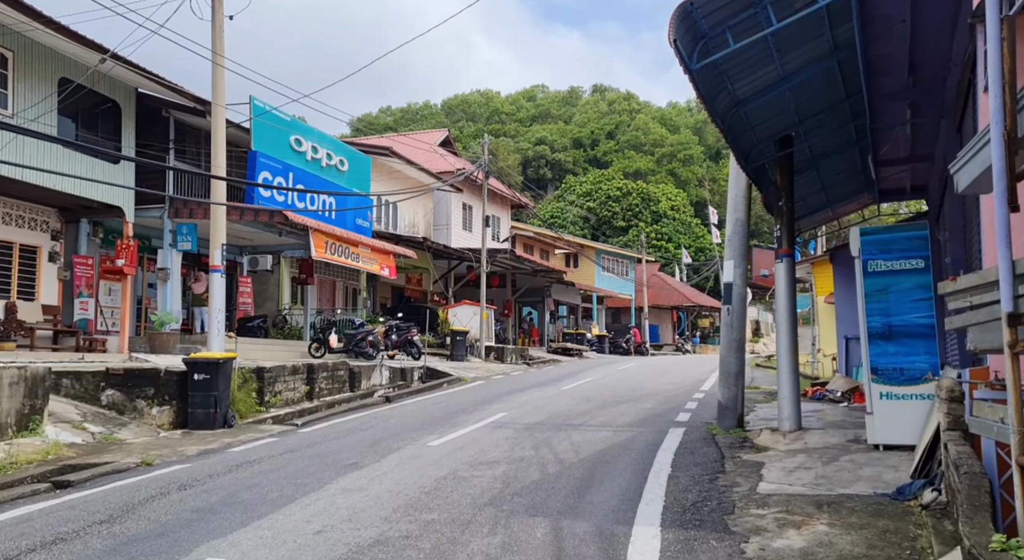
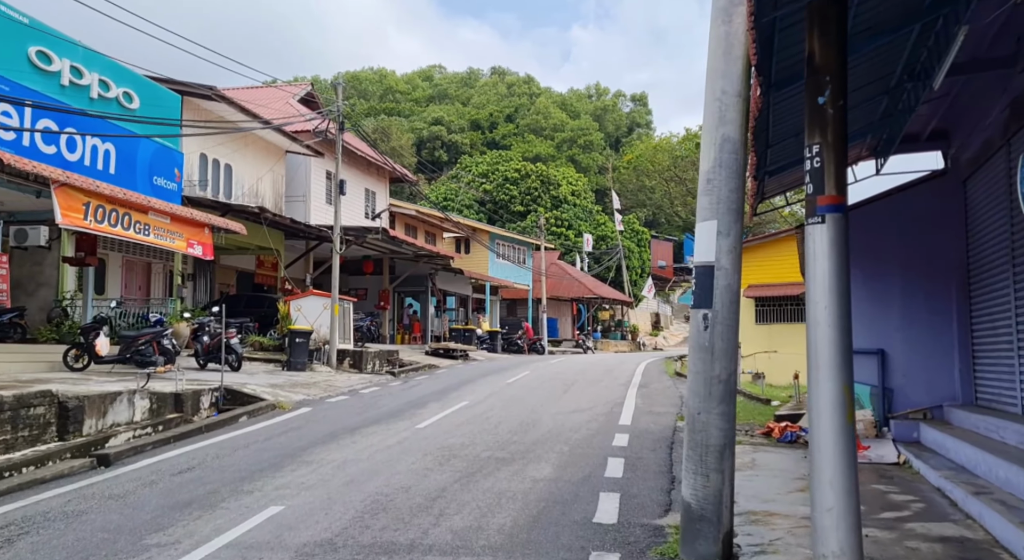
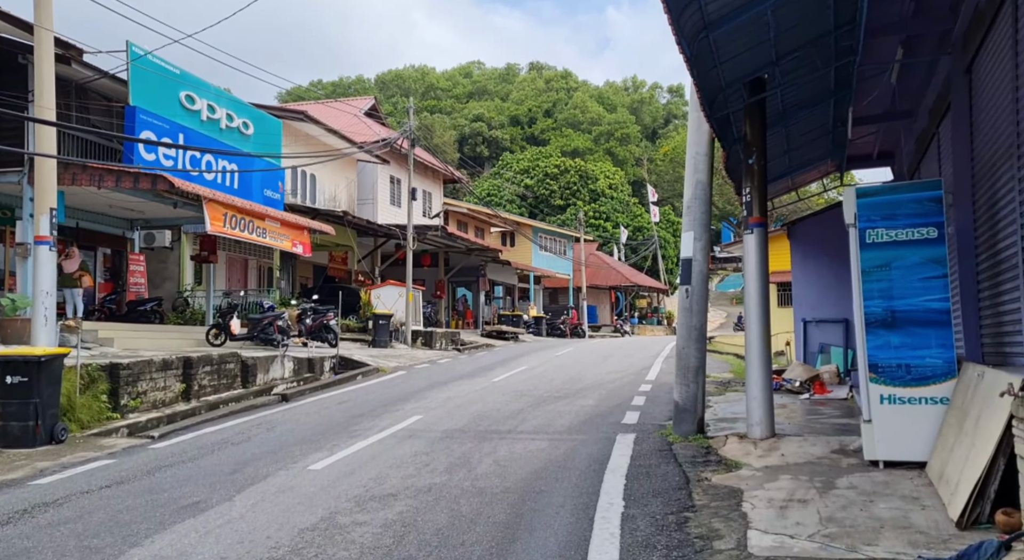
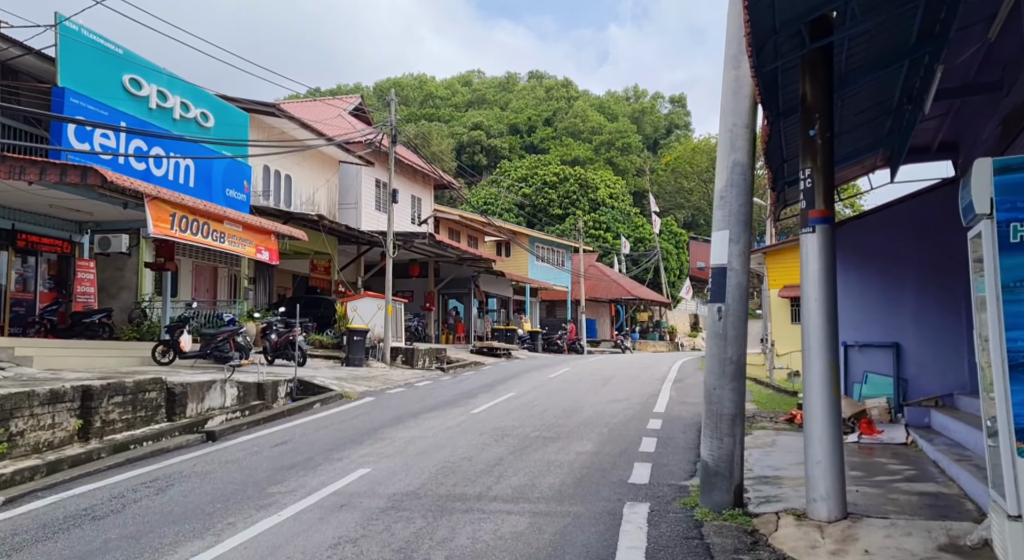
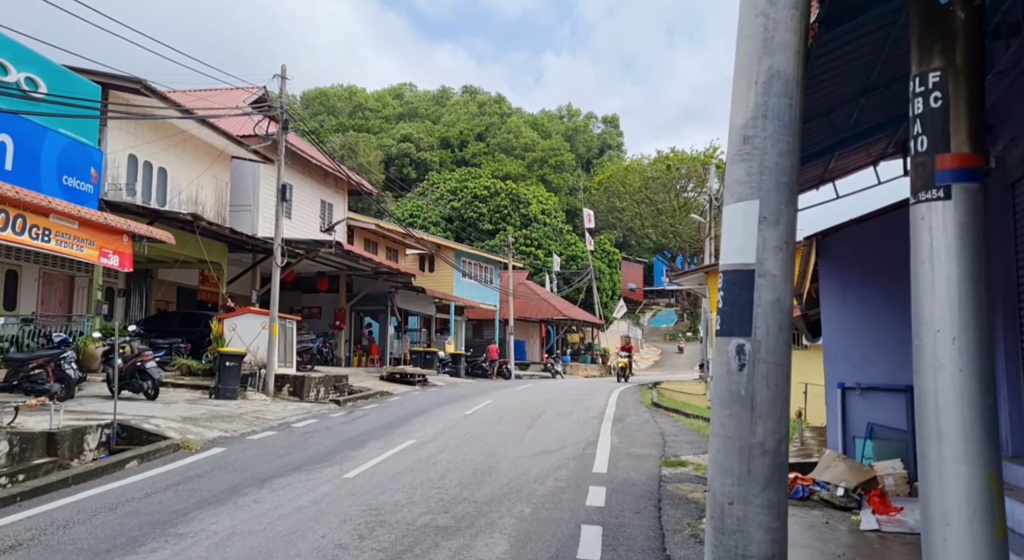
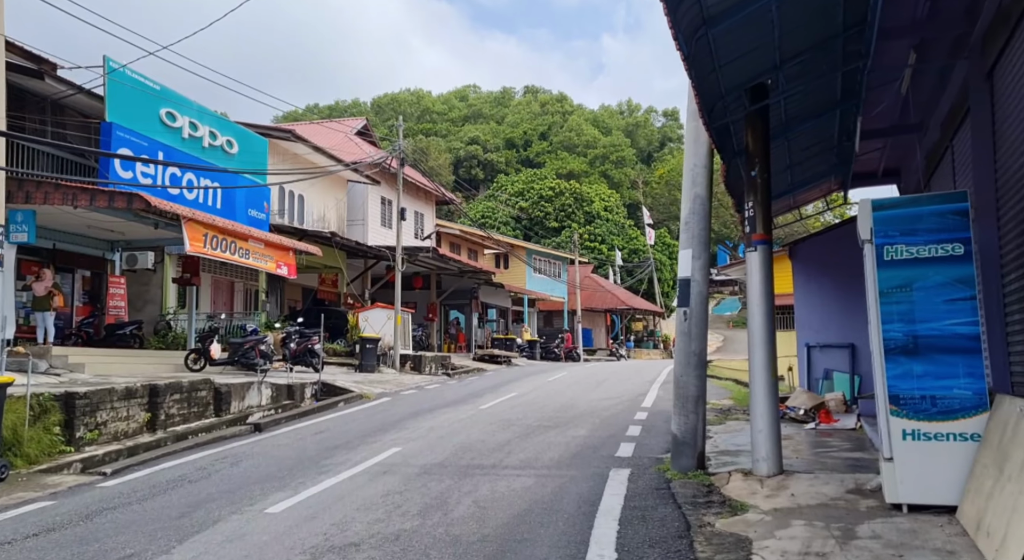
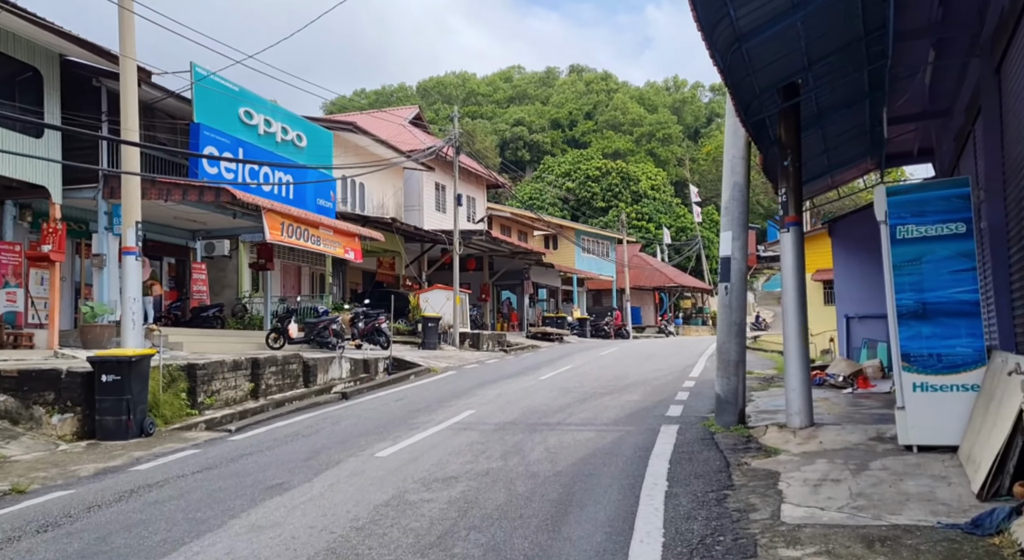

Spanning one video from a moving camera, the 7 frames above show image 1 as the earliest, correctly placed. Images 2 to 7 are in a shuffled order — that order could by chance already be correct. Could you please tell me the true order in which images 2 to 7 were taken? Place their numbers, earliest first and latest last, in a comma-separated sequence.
7, 3, 6, 4, 2, 5
